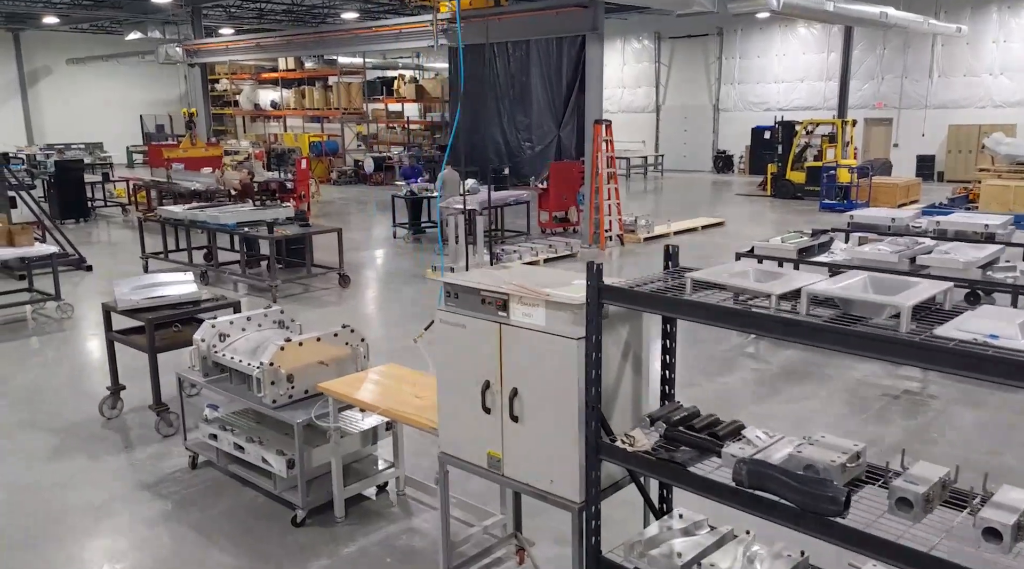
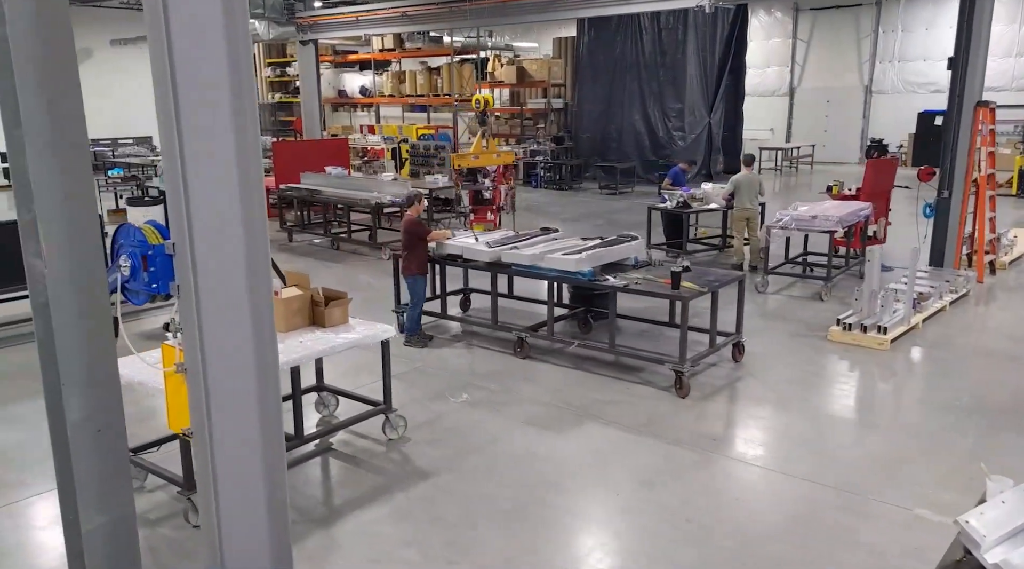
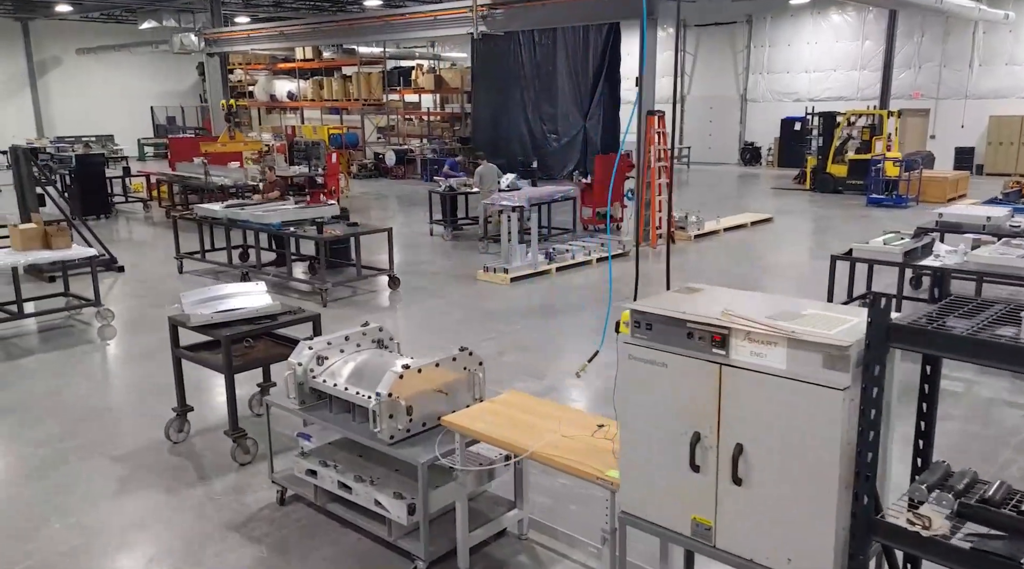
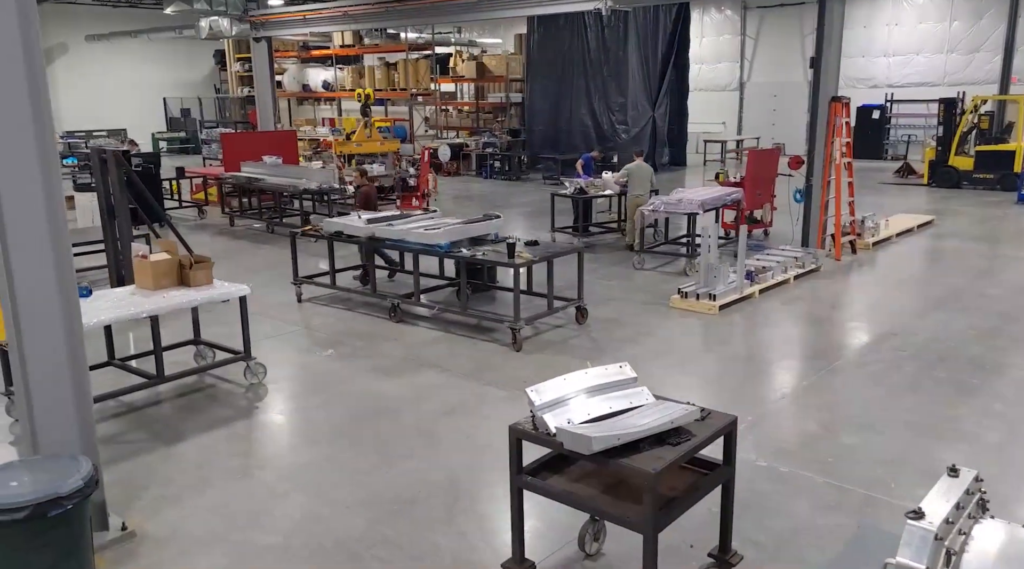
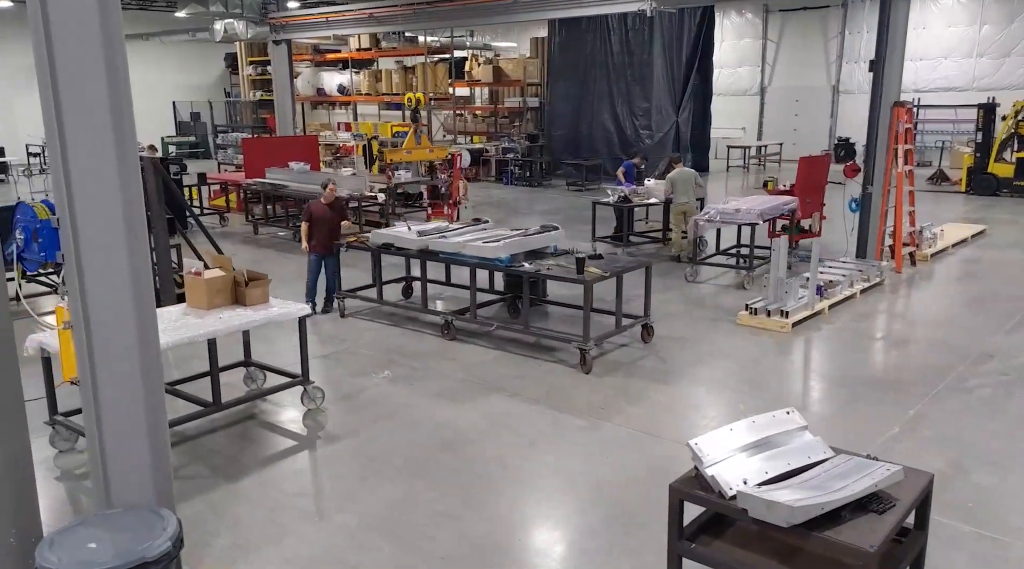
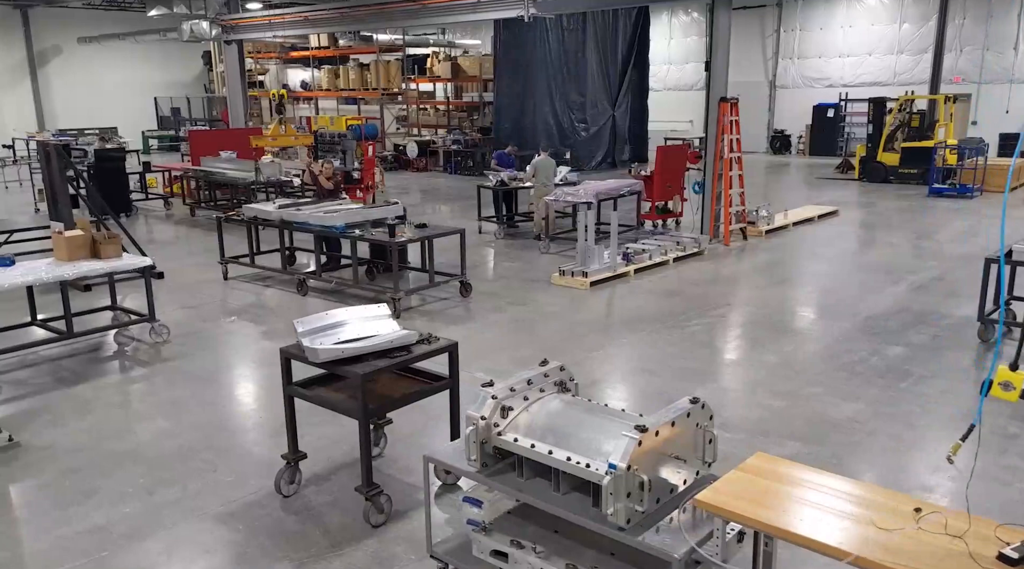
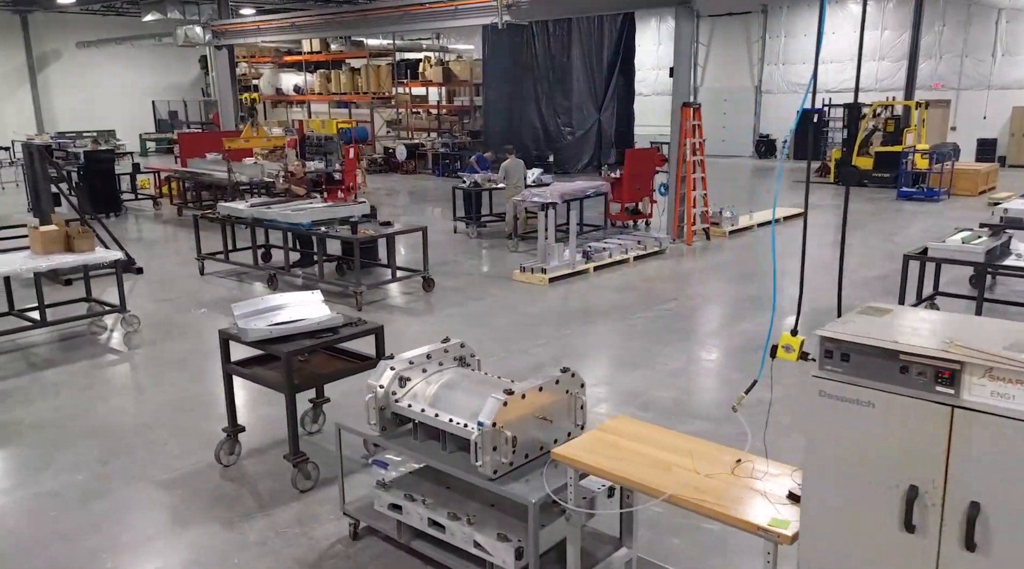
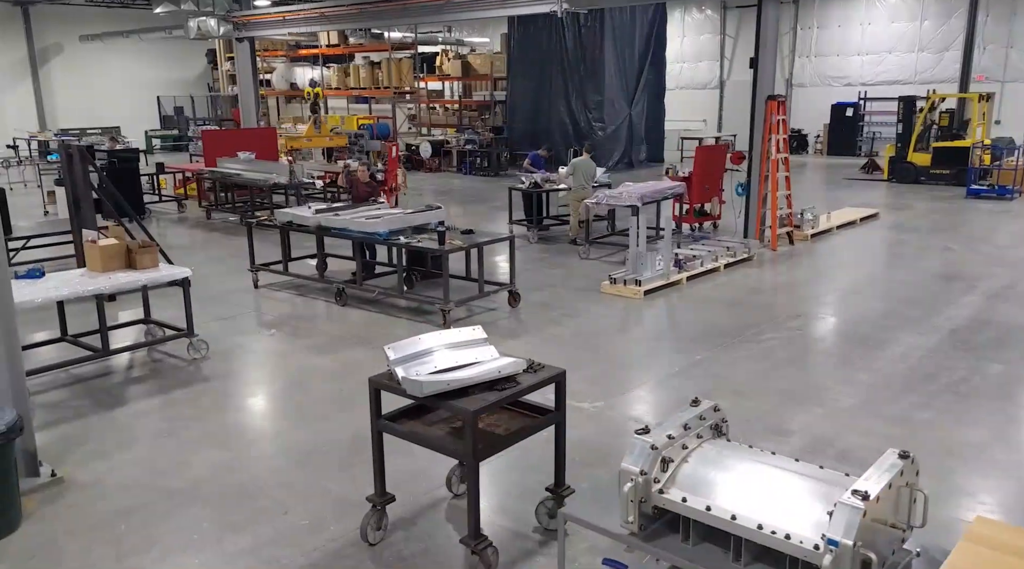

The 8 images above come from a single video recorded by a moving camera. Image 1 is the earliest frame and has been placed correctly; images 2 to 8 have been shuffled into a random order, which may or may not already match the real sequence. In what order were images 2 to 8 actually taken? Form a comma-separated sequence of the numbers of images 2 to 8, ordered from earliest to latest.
3, 7, 6, 8, 4, 5, 2
